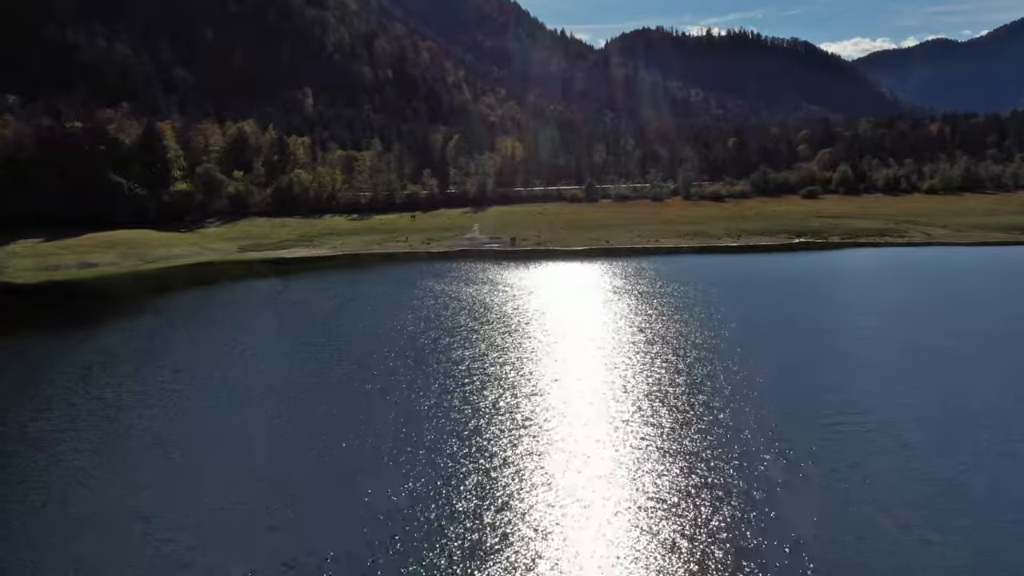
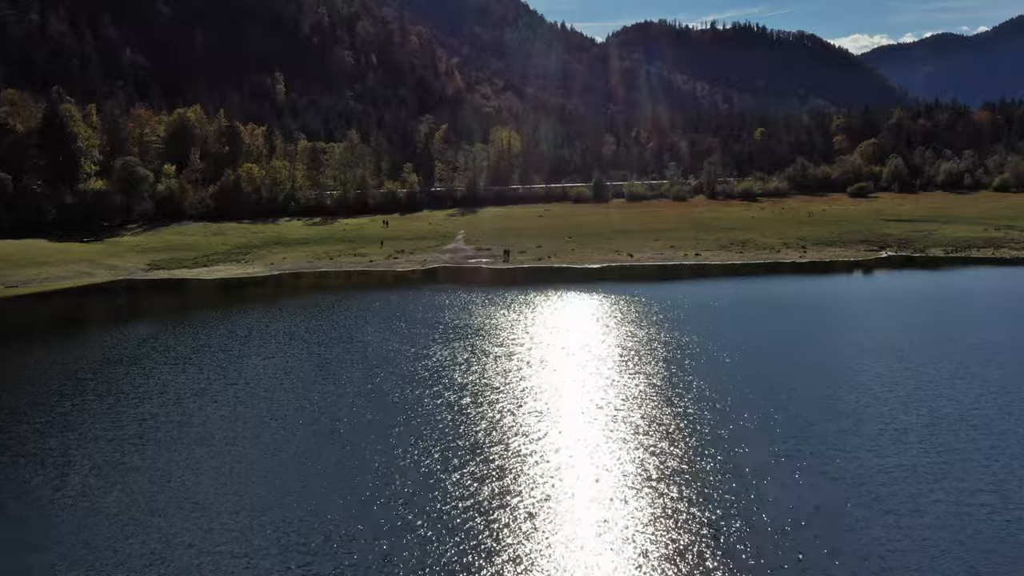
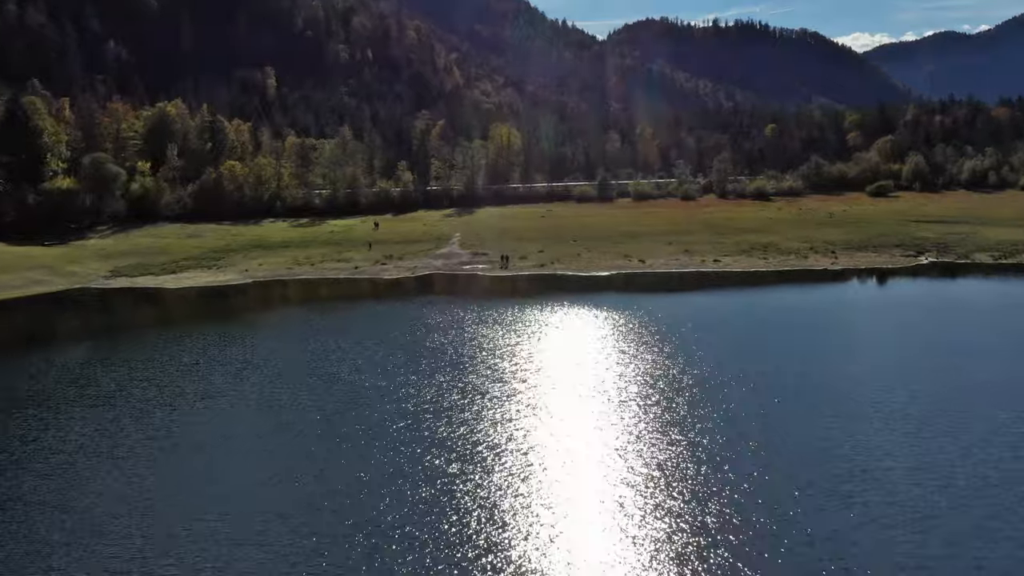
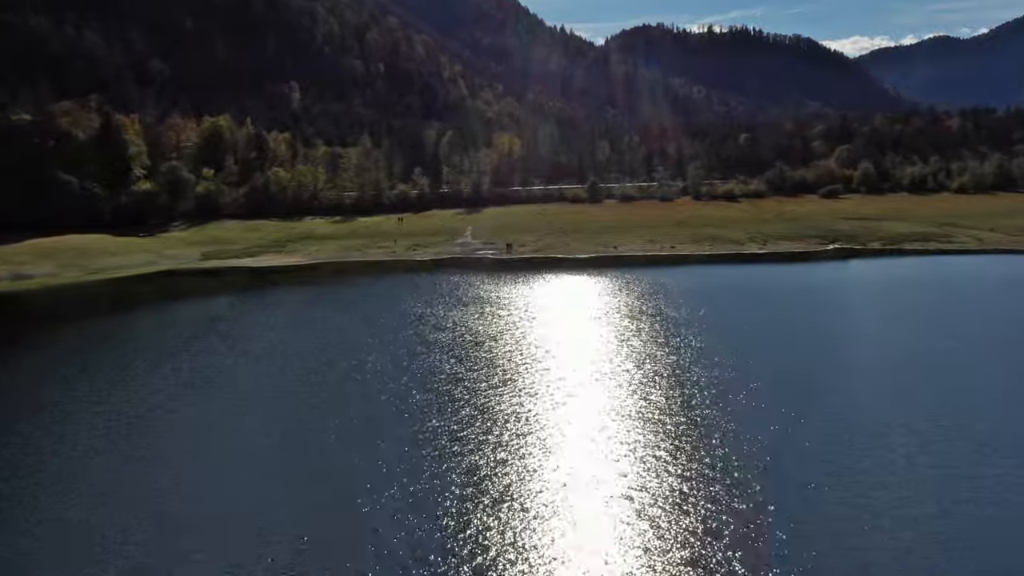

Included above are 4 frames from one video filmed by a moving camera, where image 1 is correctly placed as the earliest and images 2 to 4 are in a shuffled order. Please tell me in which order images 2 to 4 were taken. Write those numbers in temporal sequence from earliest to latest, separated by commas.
4, 2, 3
